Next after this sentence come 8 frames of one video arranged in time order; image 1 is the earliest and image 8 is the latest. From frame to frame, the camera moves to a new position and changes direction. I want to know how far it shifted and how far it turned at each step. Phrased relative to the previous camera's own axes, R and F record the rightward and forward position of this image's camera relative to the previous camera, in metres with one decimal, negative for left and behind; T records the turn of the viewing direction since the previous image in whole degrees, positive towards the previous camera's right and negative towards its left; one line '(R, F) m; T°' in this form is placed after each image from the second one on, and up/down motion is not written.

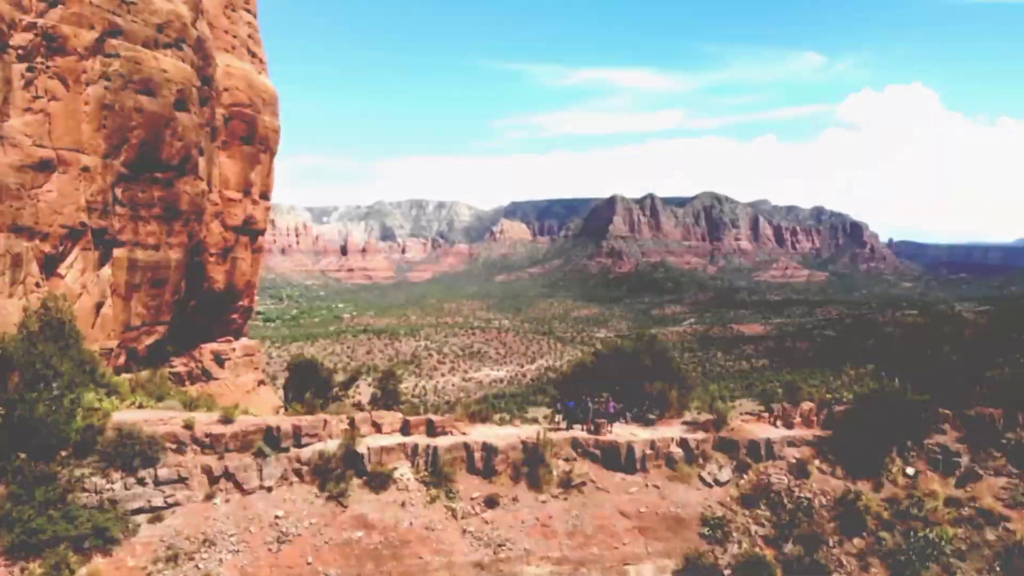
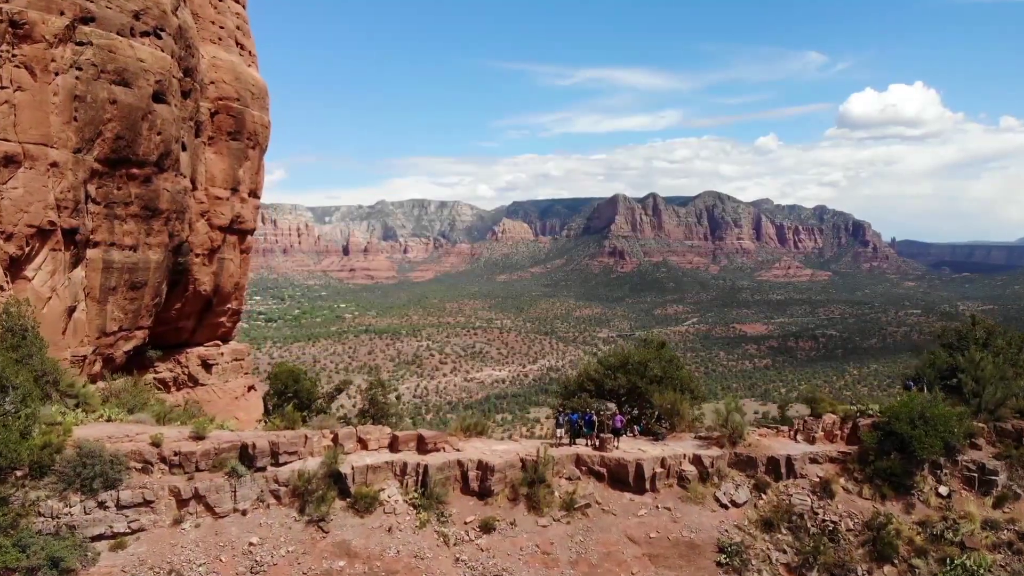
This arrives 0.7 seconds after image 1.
(0.0, +0.2) m; 0°
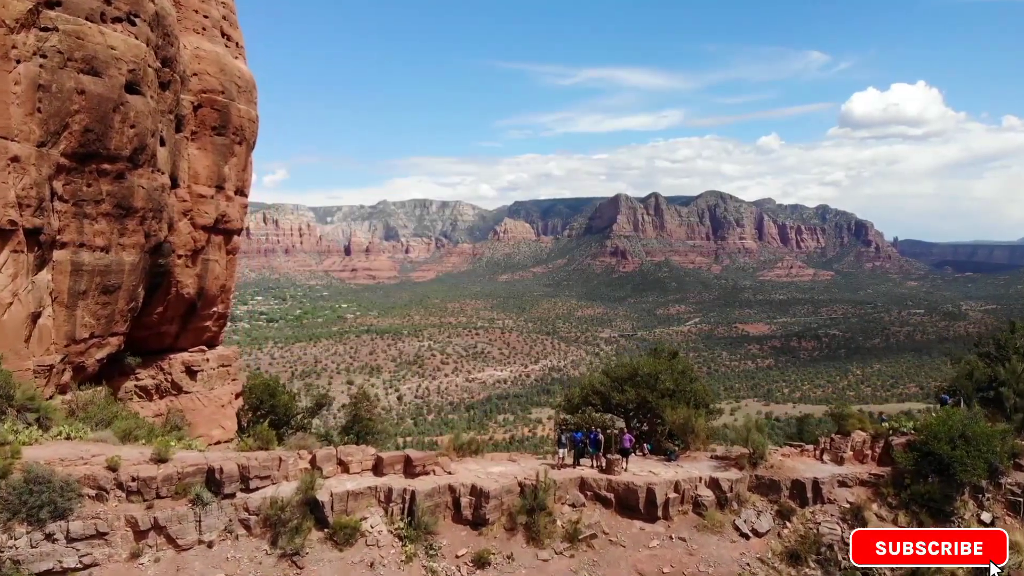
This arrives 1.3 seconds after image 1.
(0.0, +0.3) m; 0°
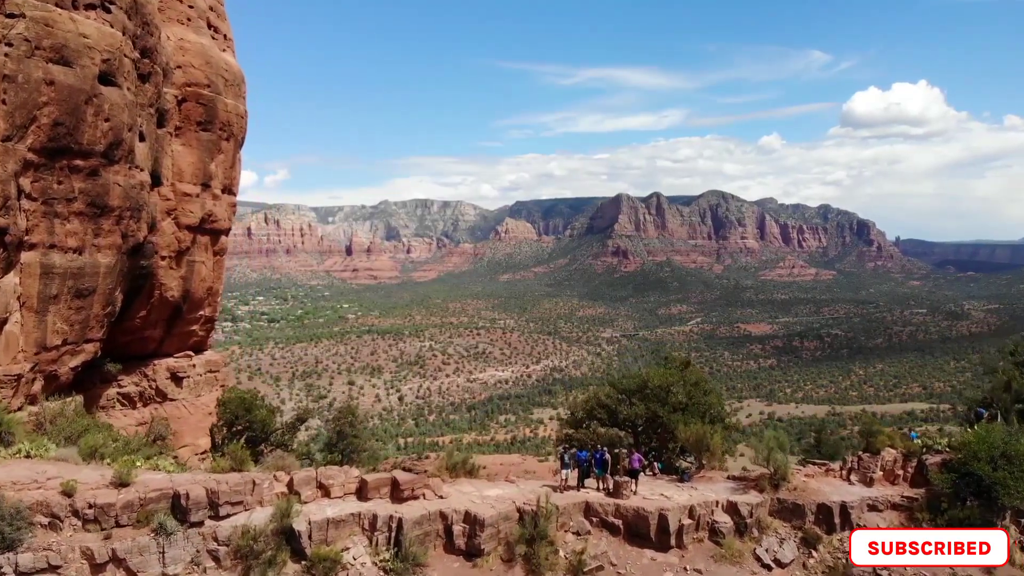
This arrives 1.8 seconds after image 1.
(0.0, +0.2) m; 0°
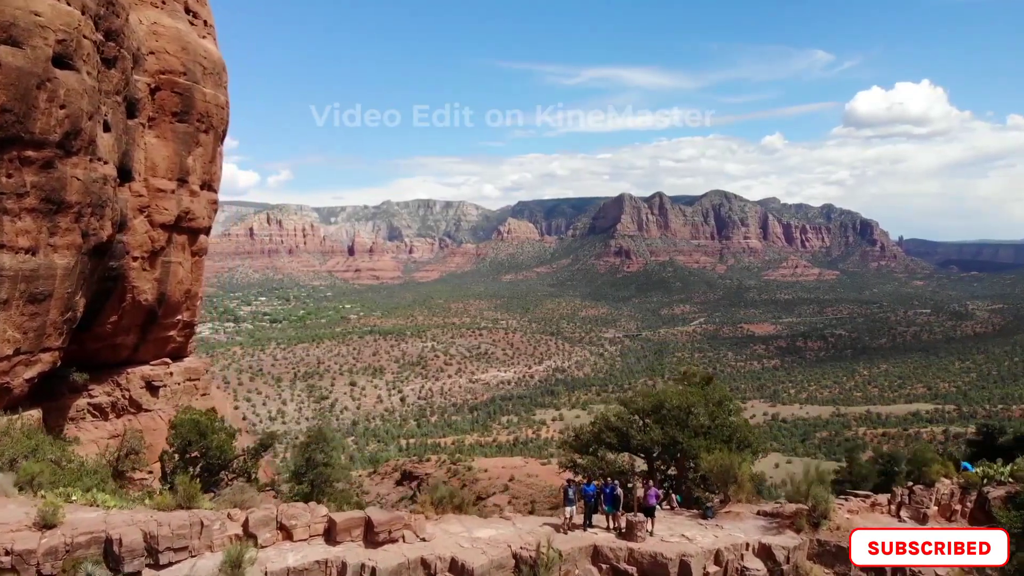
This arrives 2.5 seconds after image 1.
(0.0, +0.3) m; 0°
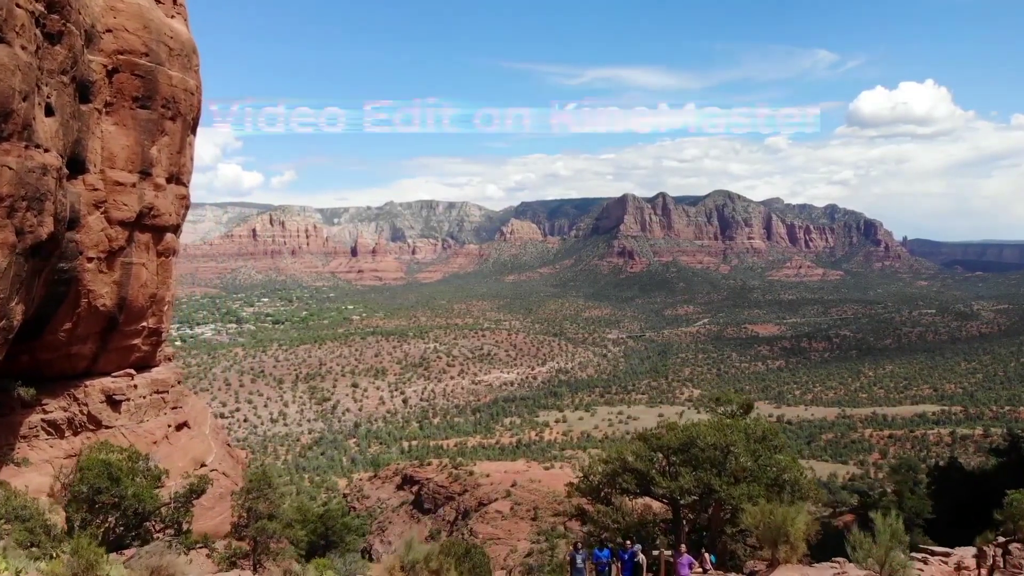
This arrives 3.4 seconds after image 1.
(0.0, +0.4) m; 0°
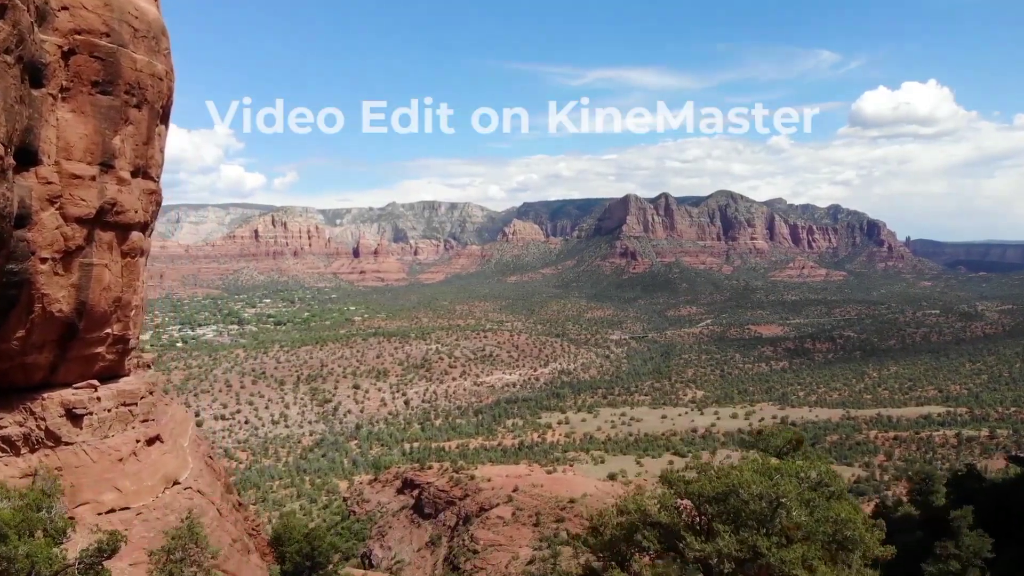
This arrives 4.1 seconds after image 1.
(0.0, +0.4) m; 0°
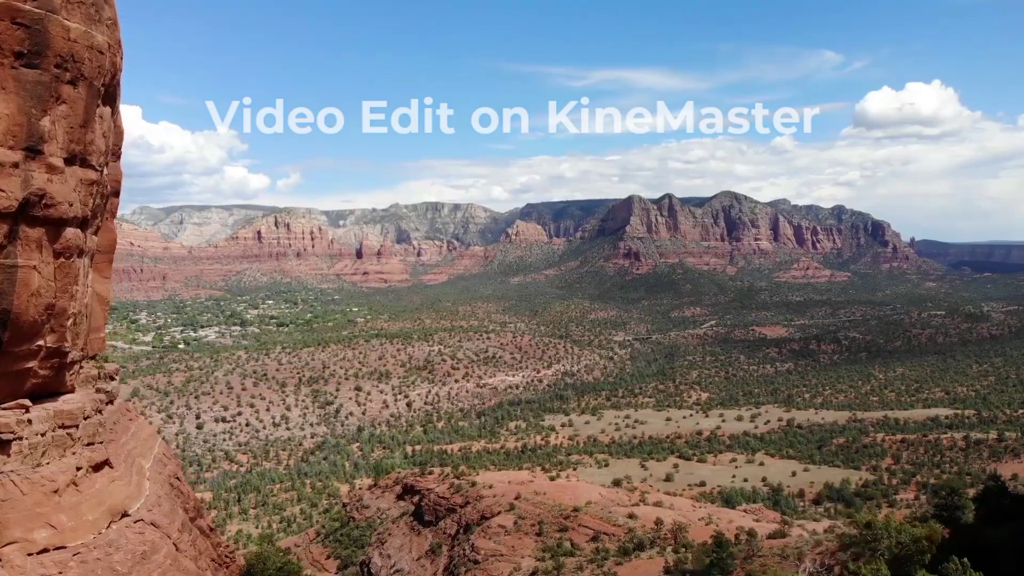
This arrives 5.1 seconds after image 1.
(0.0, +0.5) m; 0°
